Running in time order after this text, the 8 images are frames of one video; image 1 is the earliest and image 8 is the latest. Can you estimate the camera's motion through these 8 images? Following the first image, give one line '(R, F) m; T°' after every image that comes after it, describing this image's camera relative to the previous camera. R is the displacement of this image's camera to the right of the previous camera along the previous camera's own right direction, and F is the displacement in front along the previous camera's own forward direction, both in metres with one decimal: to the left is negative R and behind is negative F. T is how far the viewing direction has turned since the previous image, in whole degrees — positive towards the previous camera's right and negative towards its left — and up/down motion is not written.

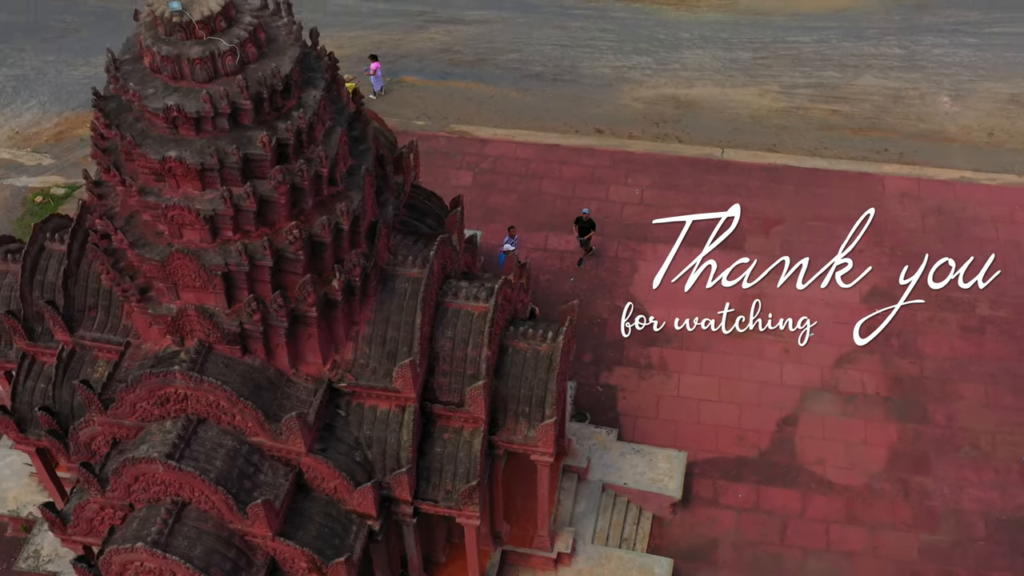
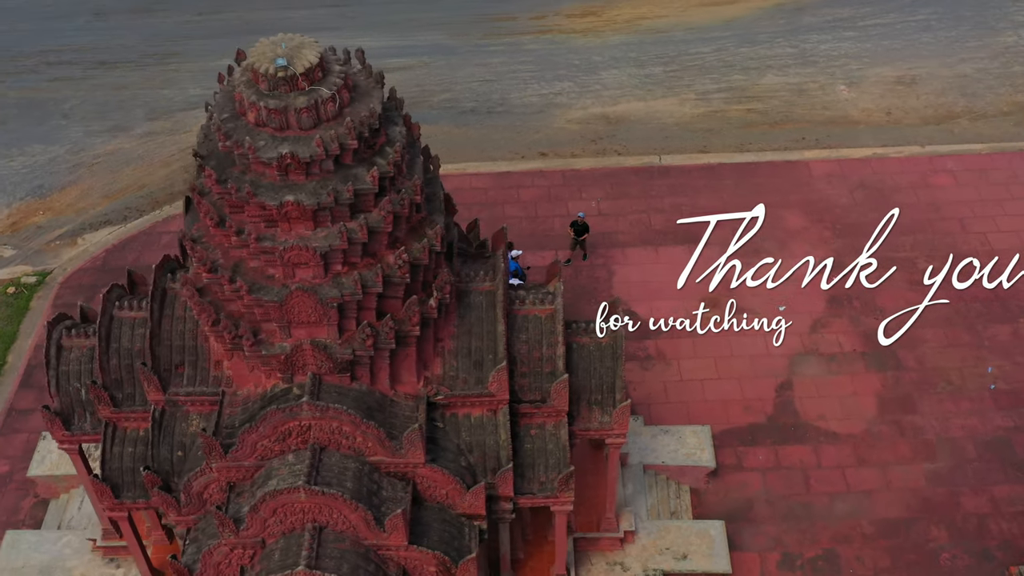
(-2.2, -0.8) m; +8°
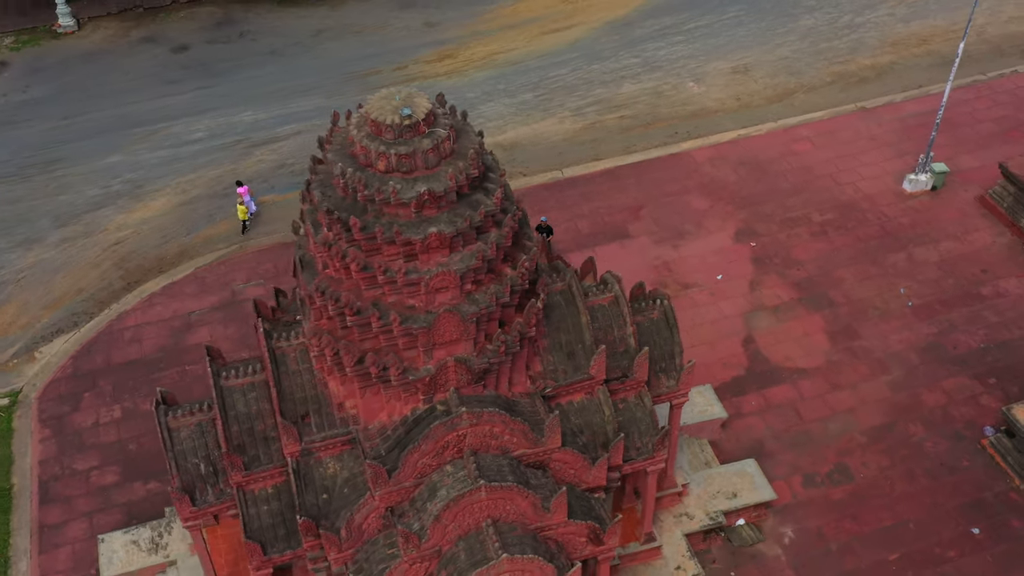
(-3.5, -0.9) m; +13°
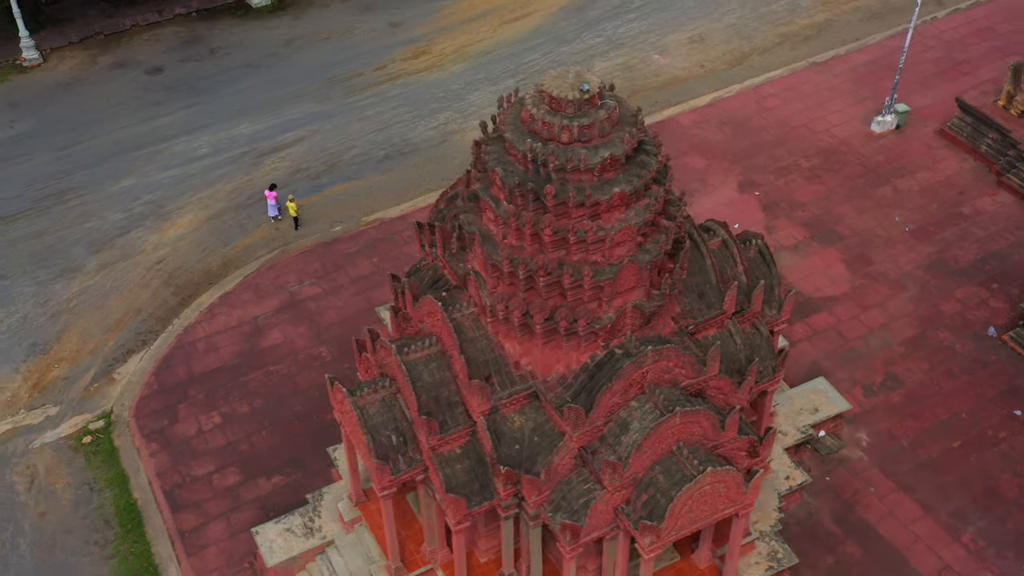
(-3.4, -1.0) m; +8°
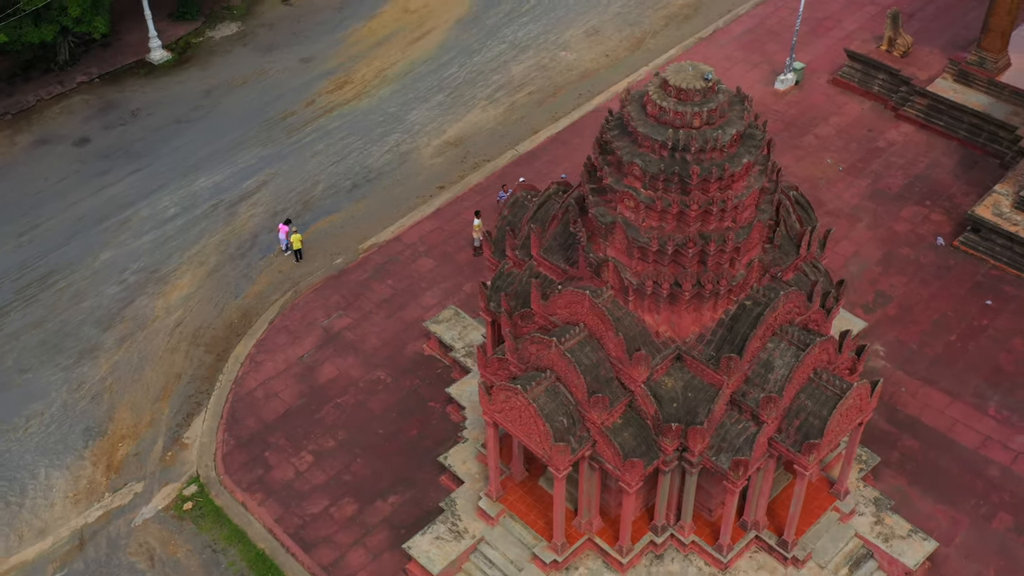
(-4.5, -0.8) m; +12°
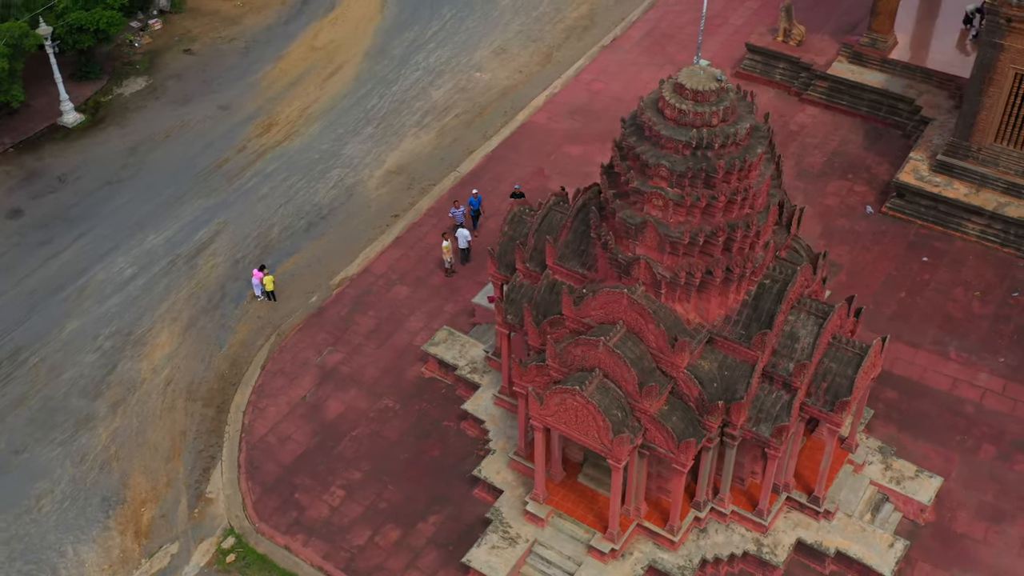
(-2.6, -0.5) m; +8°
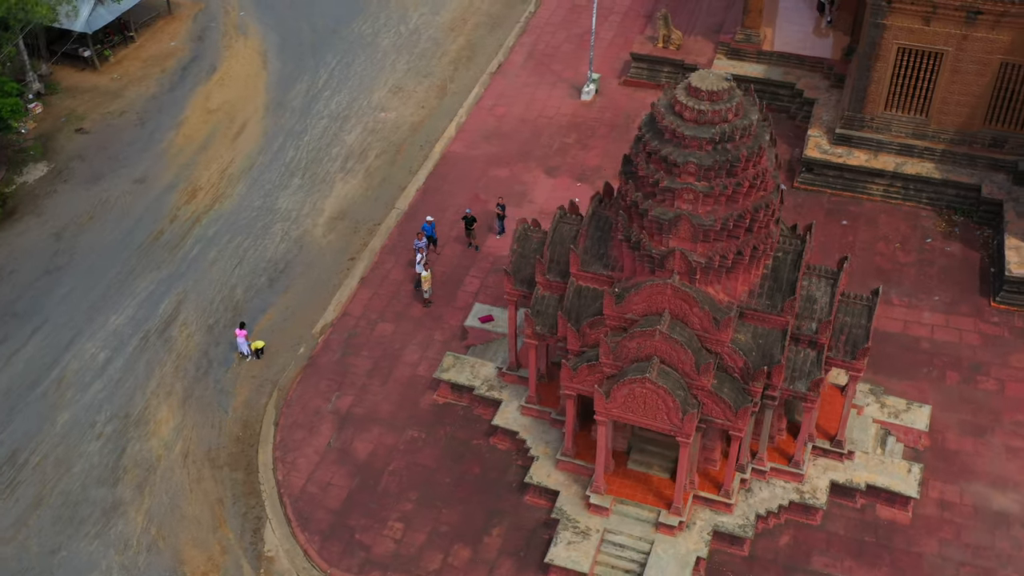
(-3.7, -0.6) m; +11°
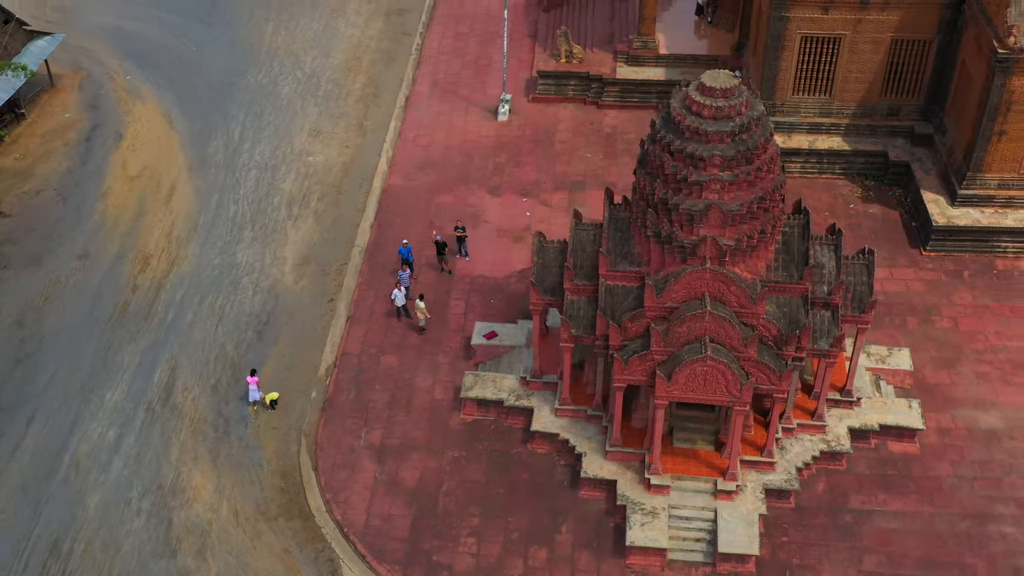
(-3.9, -0.6) m; +10°
